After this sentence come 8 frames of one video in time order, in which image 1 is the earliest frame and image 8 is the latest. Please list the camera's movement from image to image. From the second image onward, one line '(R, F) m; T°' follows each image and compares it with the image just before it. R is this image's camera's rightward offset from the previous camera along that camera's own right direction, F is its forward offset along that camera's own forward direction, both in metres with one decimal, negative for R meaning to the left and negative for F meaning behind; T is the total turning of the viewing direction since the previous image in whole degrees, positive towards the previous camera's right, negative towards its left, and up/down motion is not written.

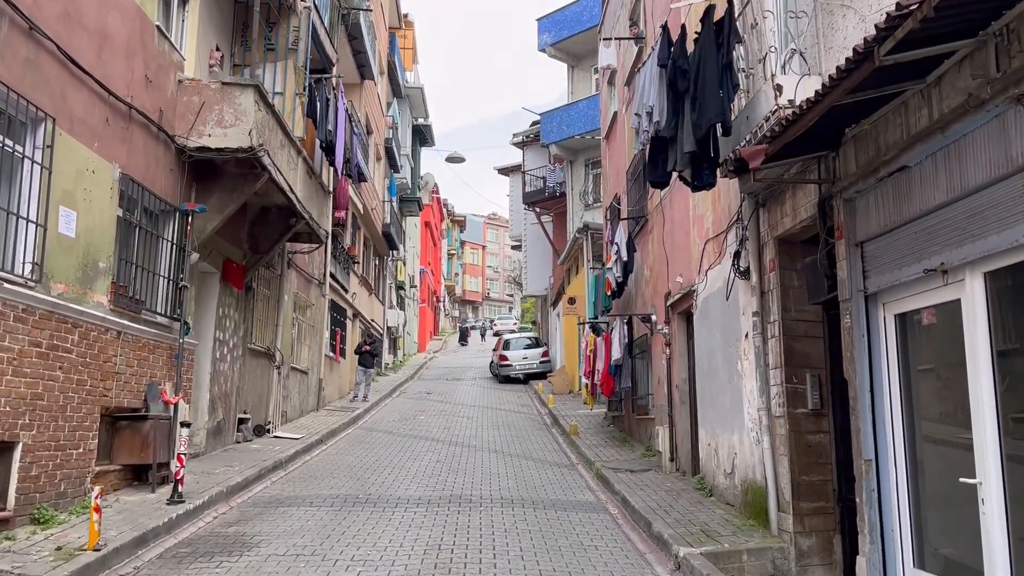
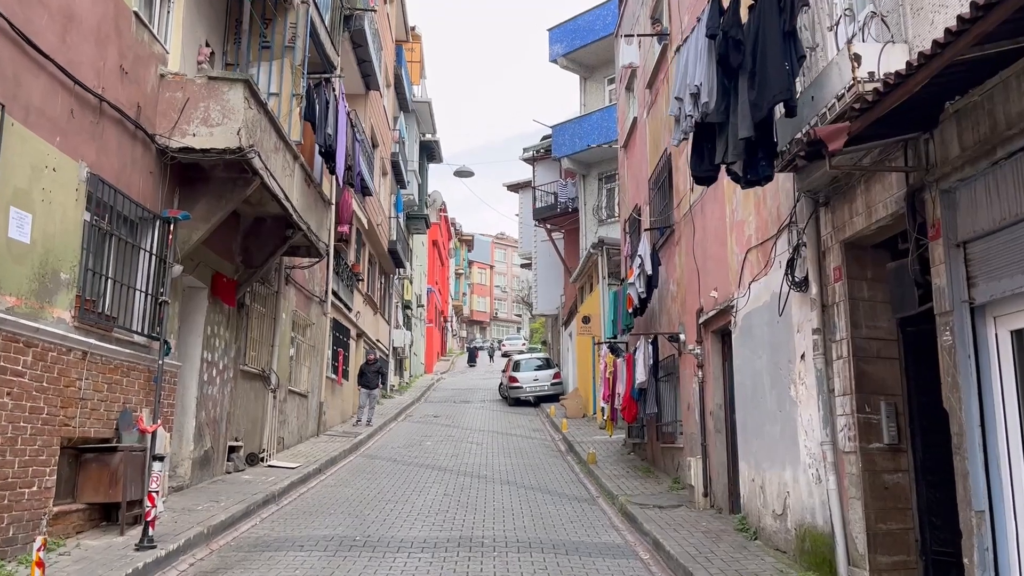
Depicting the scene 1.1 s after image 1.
(-0.1, +0.9) m; -1°
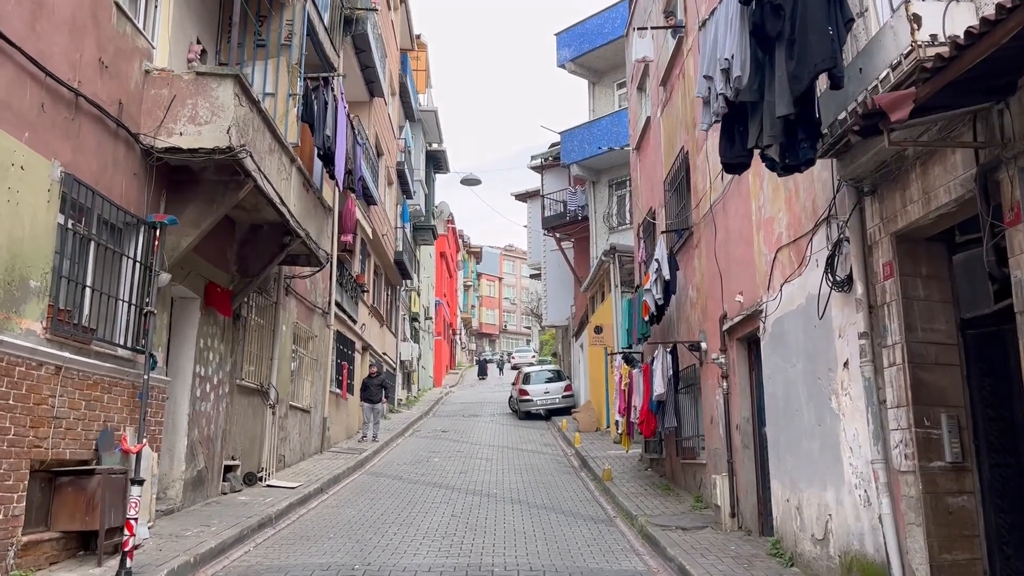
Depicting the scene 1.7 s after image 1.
(0.0, +0.6) m; -1°
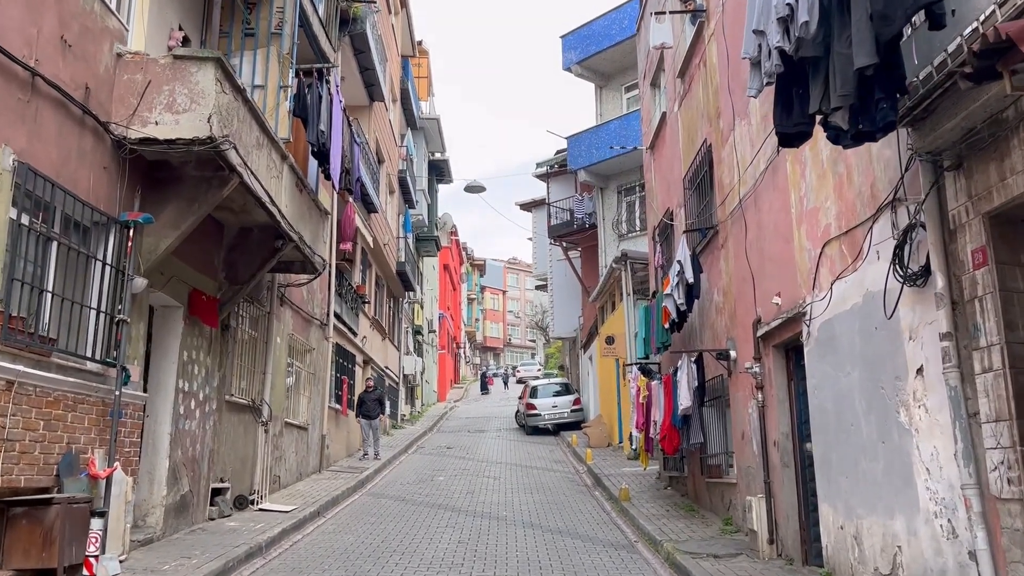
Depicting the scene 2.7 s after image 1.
(-0.1, +0.8) m; 0°
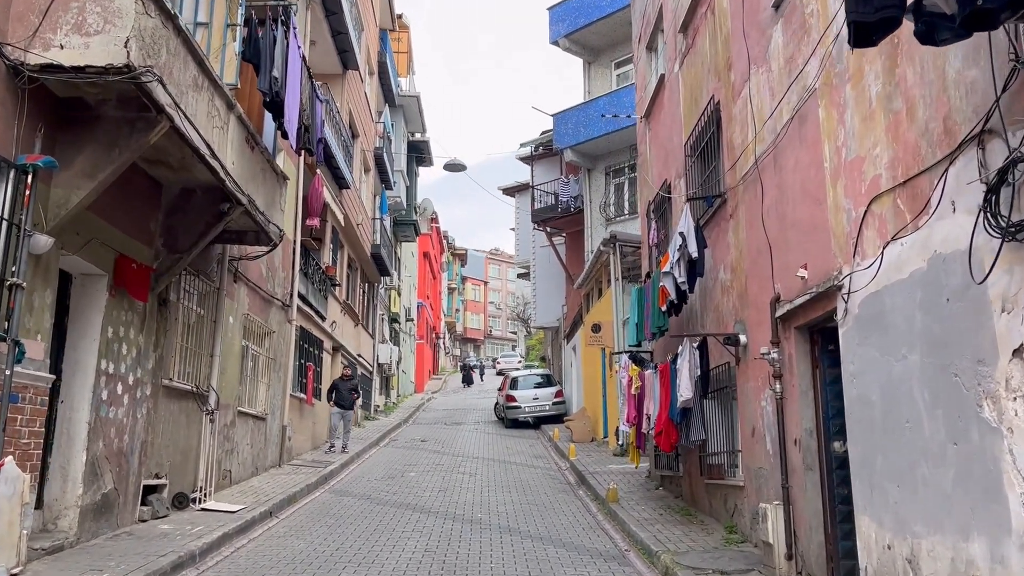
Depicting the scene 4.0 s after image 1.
(0.0, +1.2) m; +1°
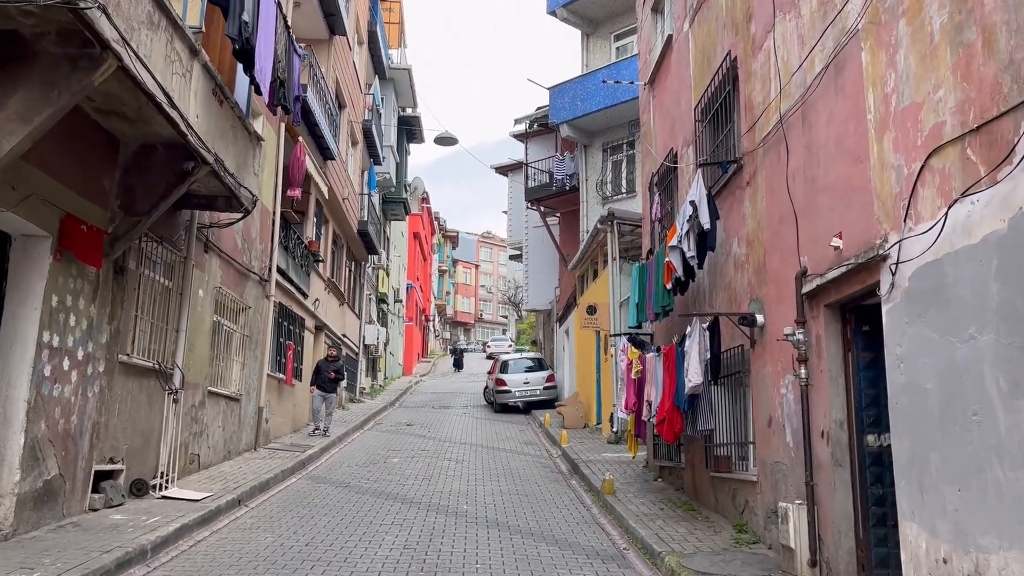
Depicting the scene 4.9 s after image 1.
(0.0, +0.8) m; +1°
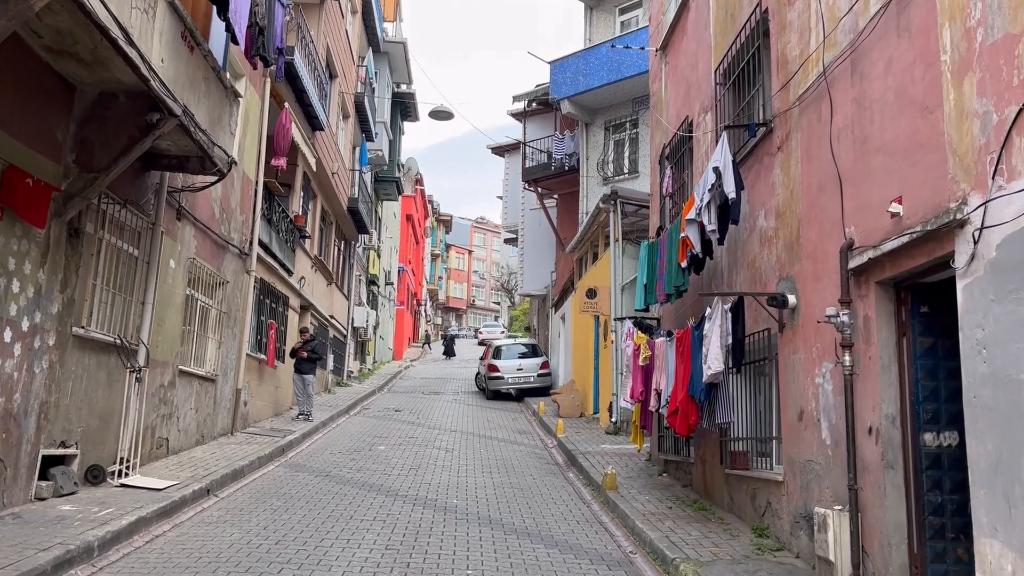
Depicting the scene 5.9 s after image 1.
(-0.1, +0.8) m; +1°
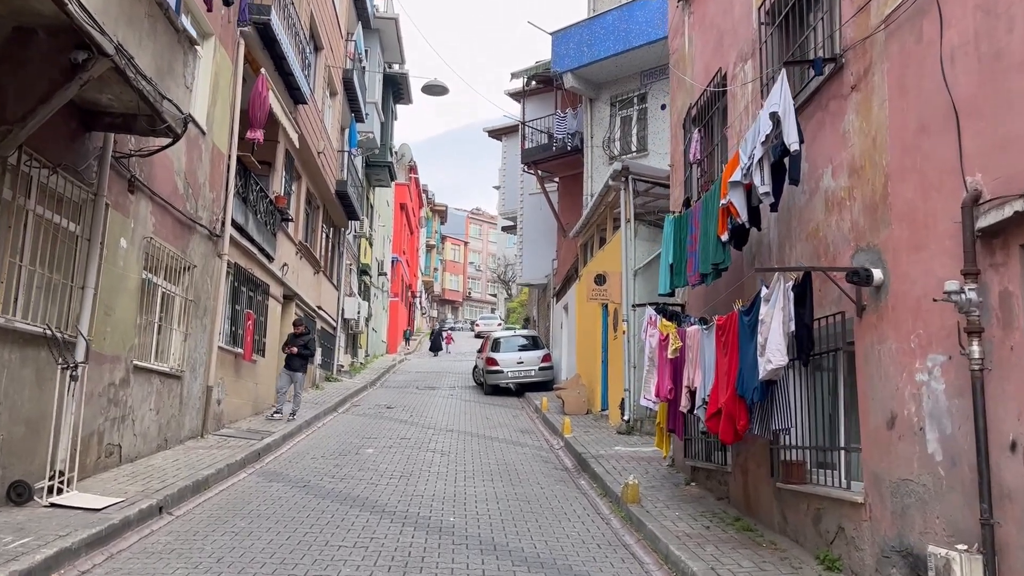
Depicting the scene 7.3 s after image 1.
(-0.1, +1.3) m; 0°
